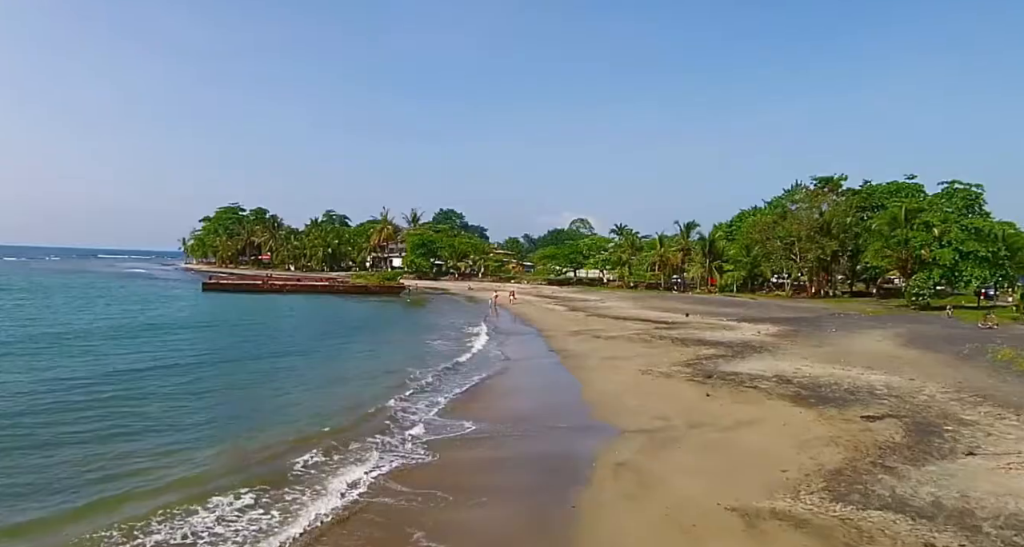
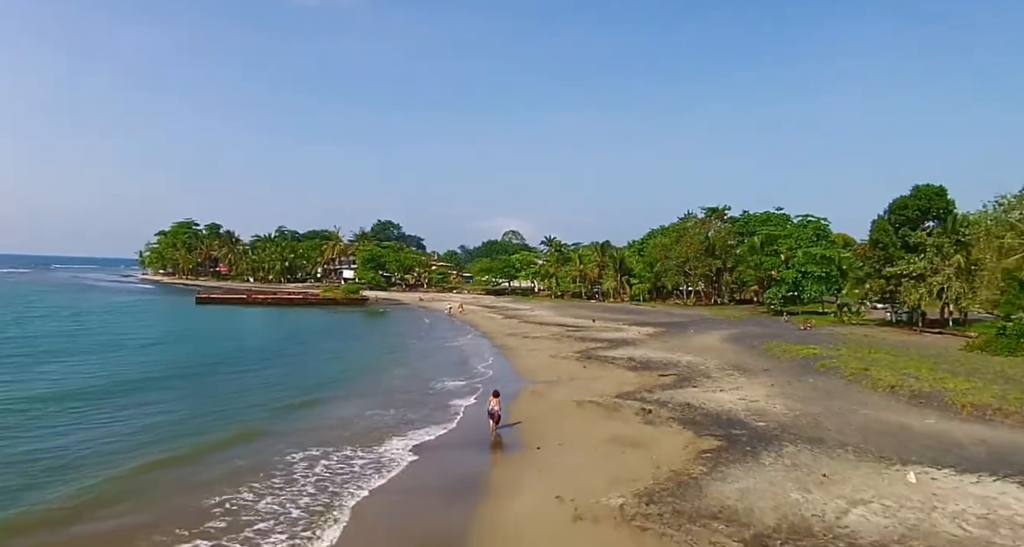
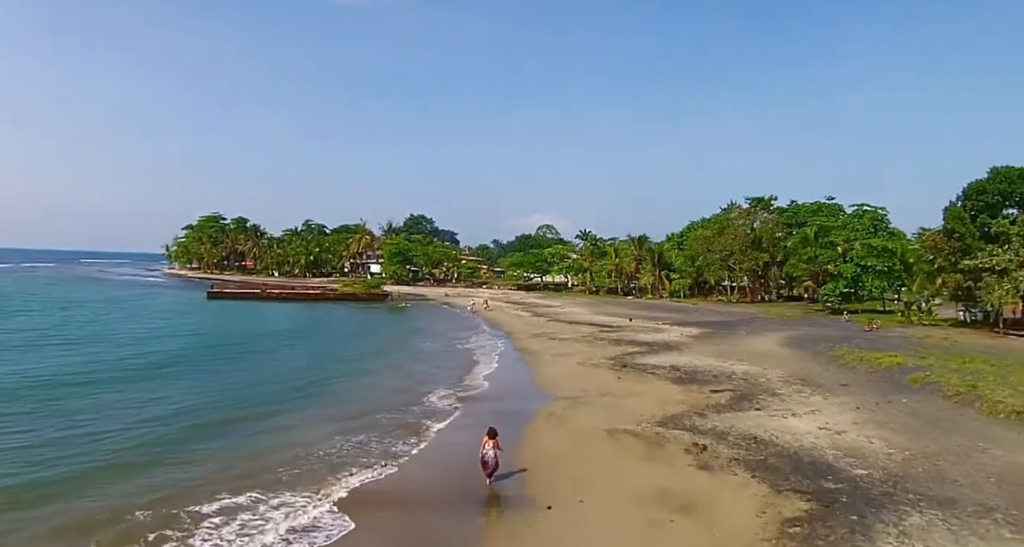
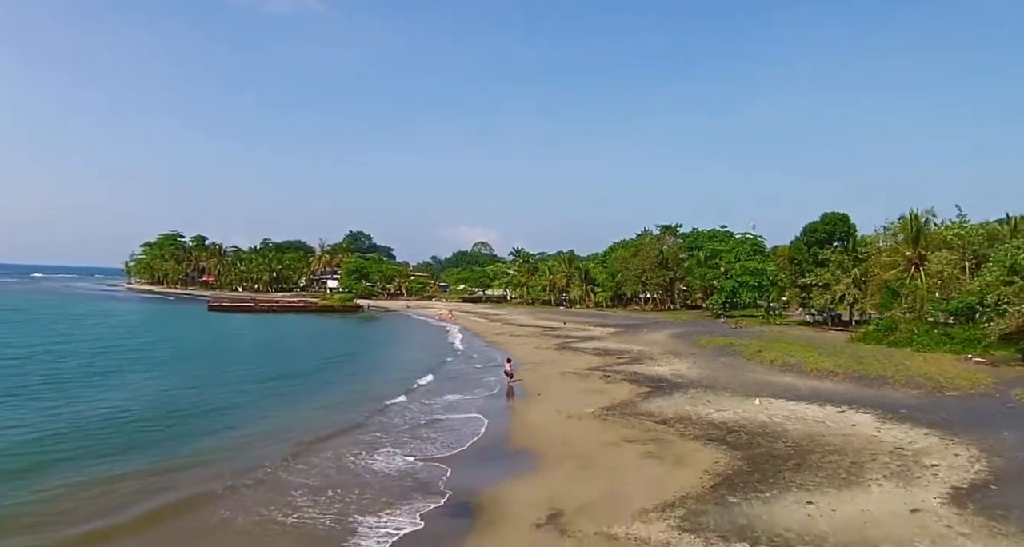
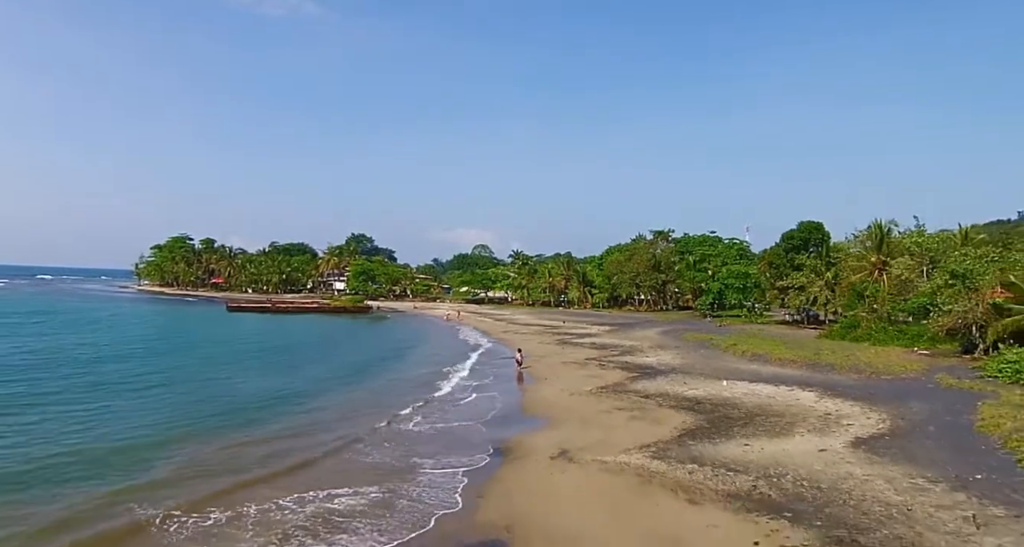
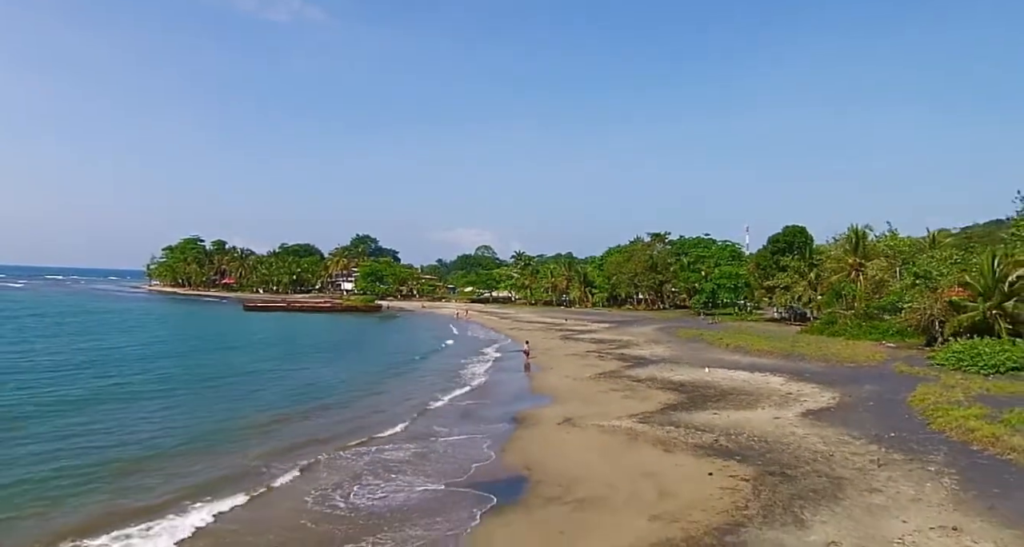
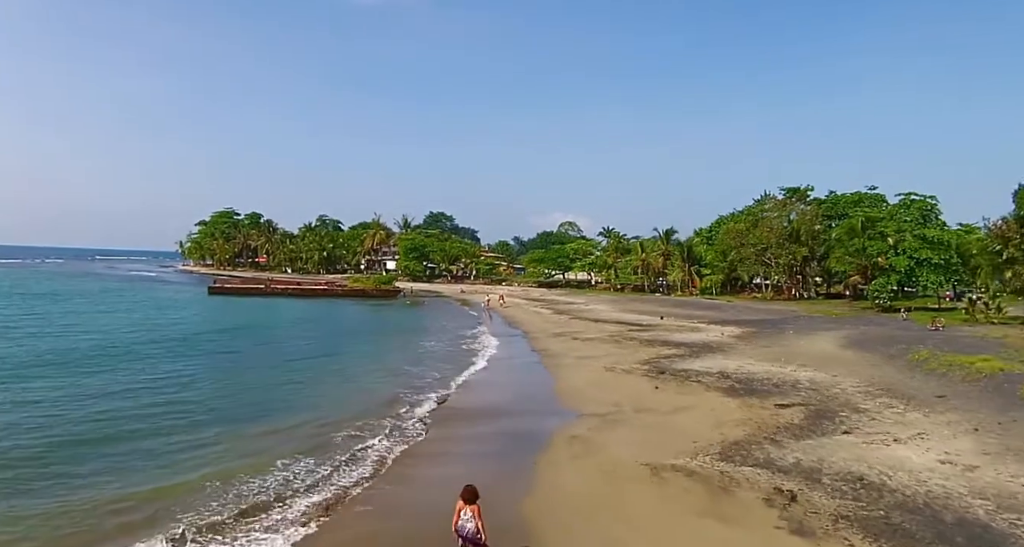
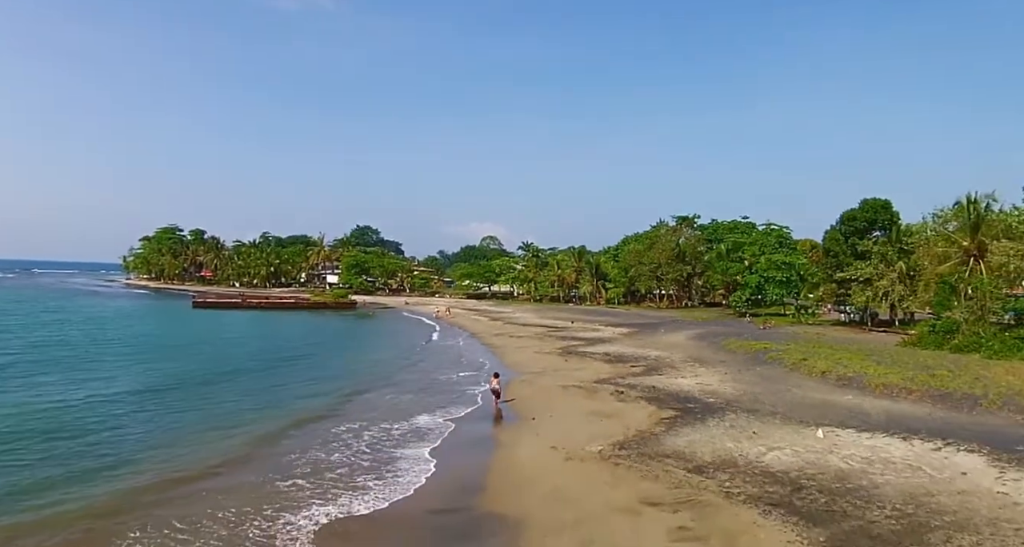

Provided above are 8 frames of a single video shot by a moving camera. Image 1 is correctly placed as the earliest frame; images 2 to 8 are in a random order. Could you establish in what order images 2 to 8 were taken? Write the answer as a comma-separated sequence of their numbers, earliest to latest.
7, 3, 2, 8, 4, 5, 6
